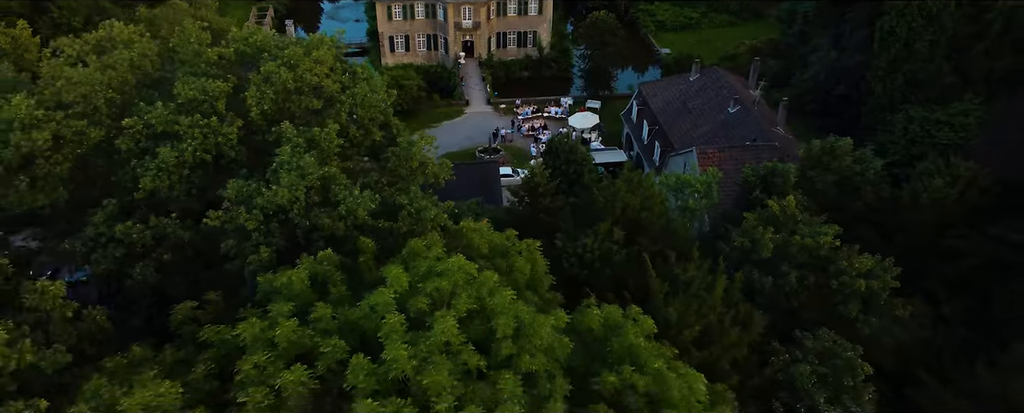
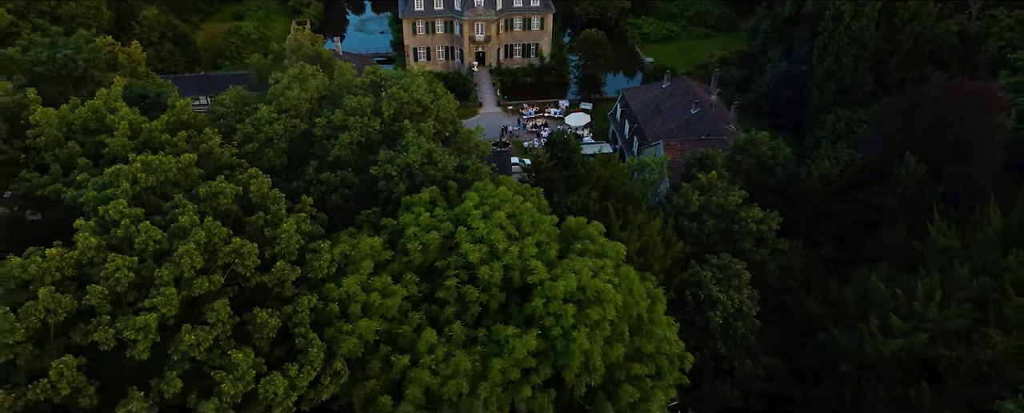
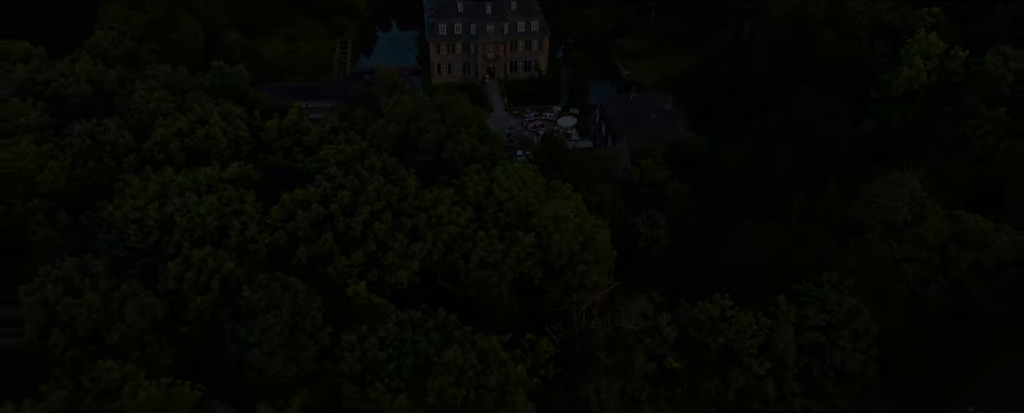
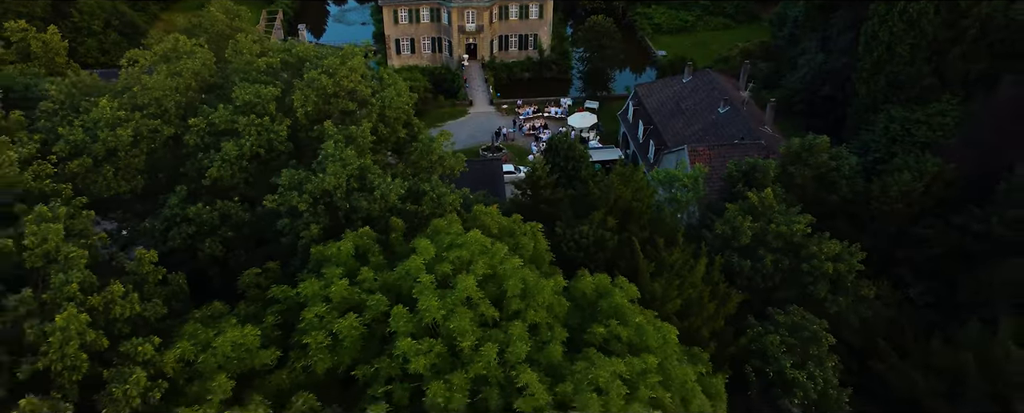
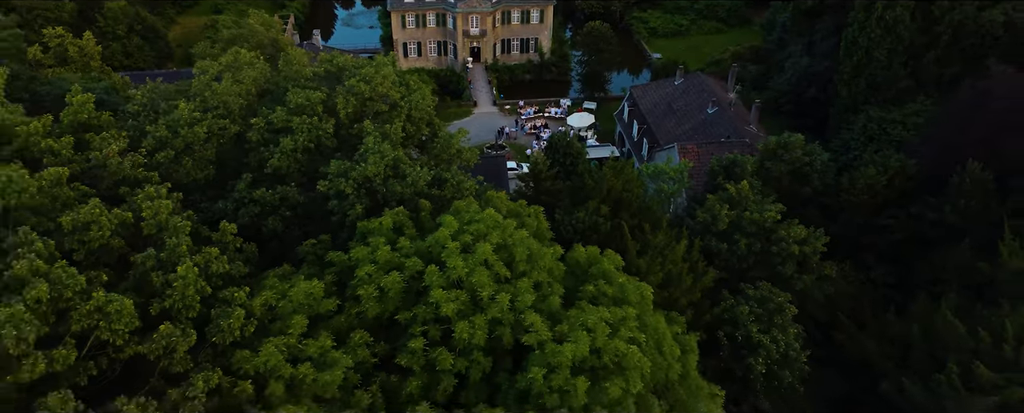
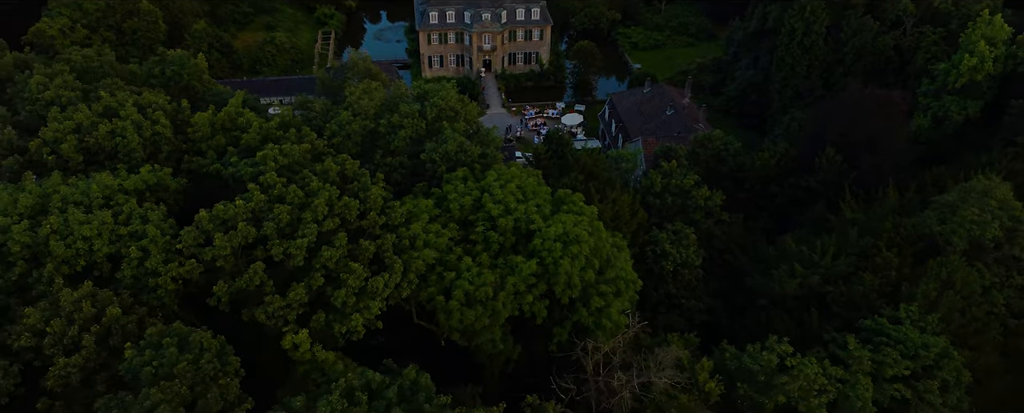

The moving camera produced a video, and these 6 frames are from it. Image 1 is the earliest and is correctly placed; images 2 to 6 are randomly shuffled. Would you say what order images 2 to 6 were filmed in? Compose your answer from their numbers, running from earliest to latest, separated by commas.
4, 5, 2, 6, 3
